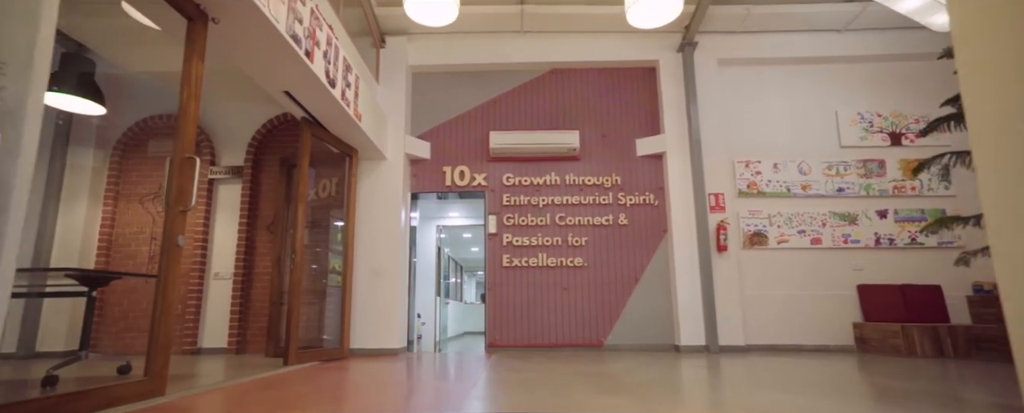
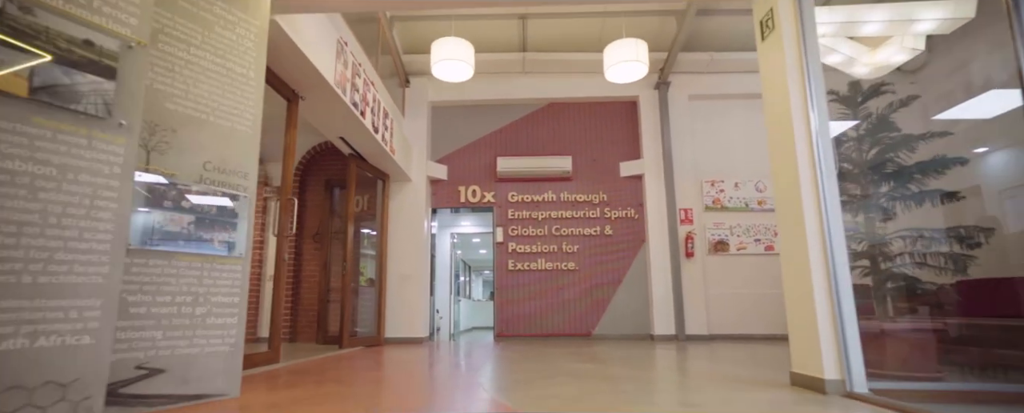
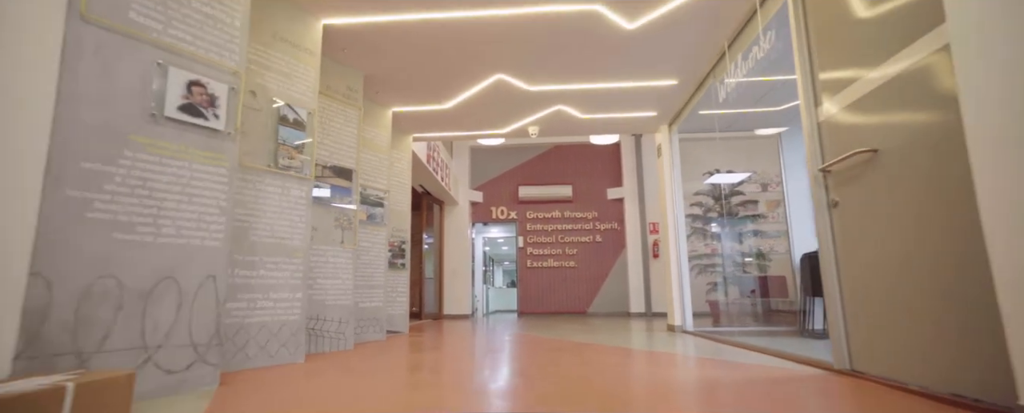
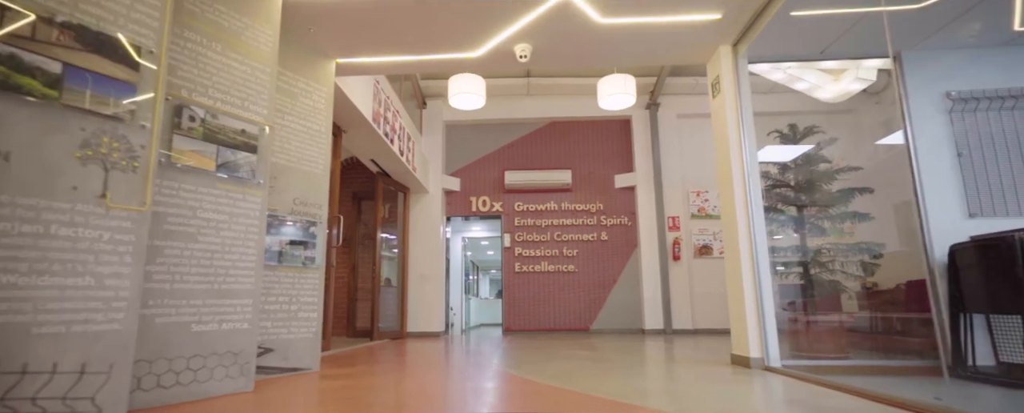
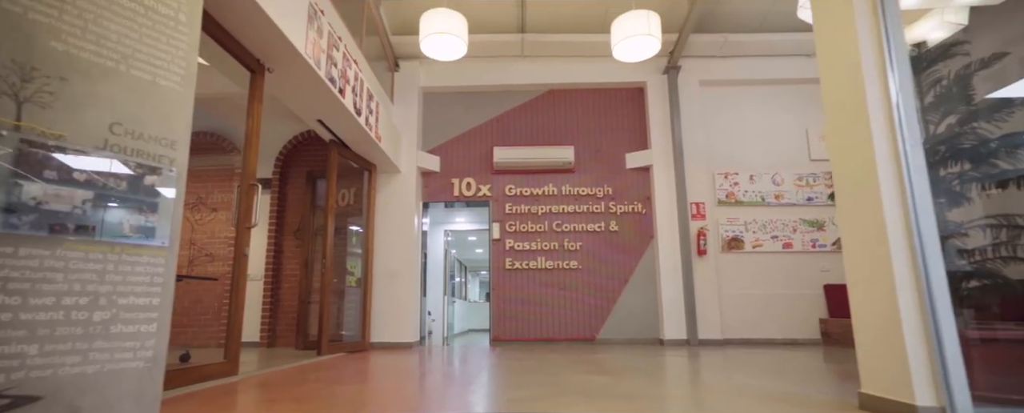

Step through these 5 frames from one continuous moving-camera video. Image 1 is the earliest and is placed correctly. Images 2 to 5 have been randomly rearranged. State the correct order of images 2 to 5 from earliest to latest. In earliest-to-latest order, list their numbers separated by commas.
5, 2, 4, 3
